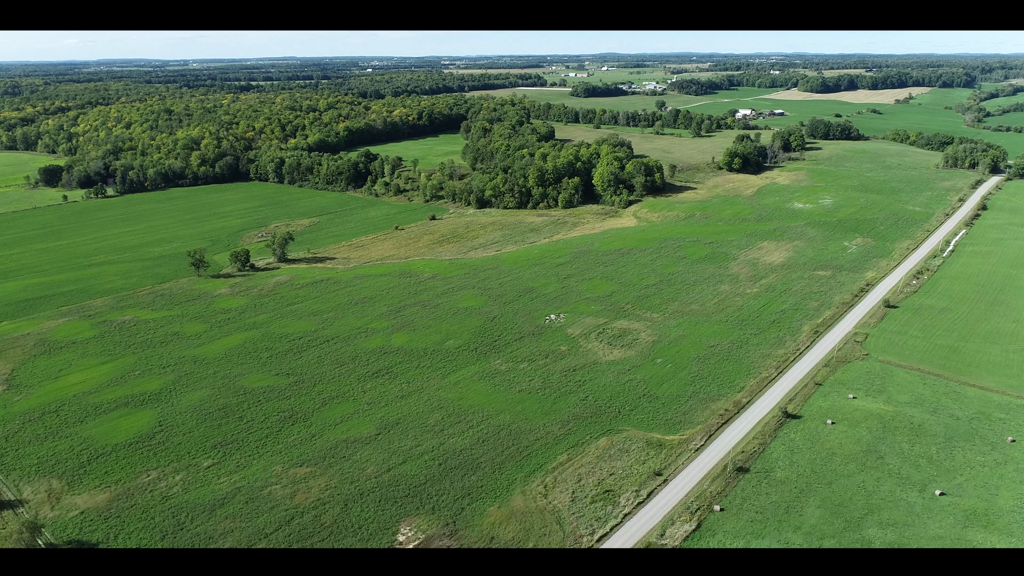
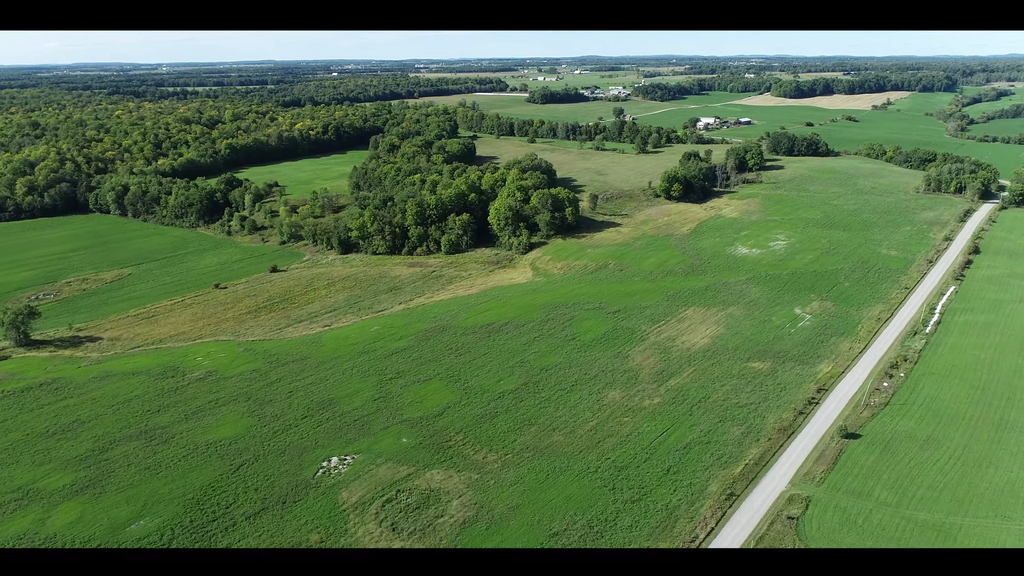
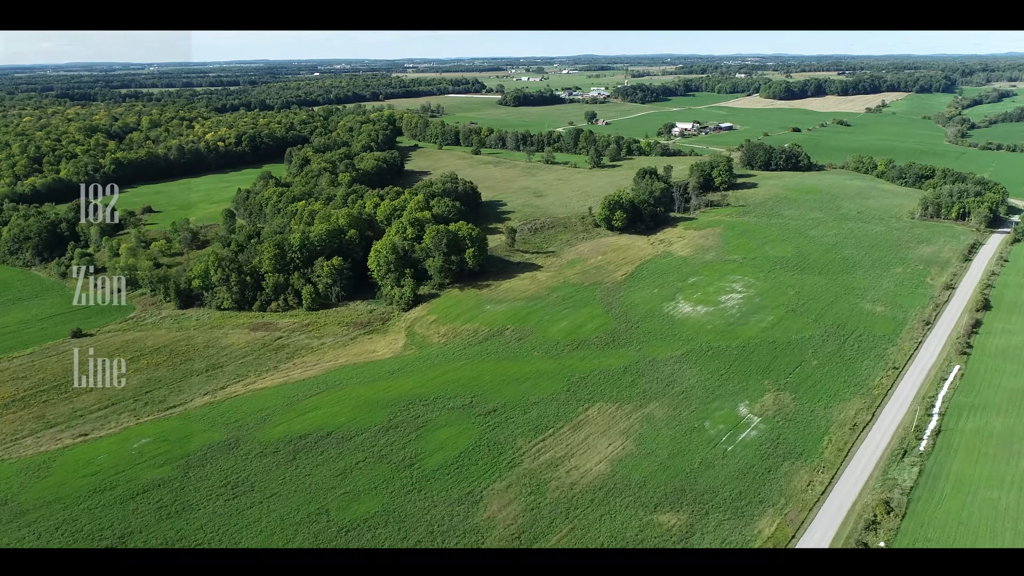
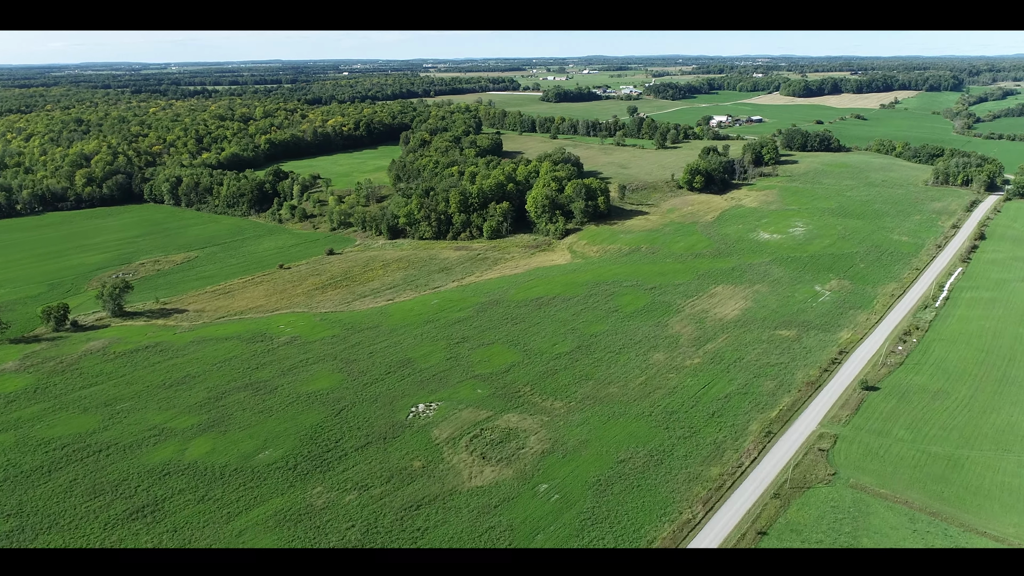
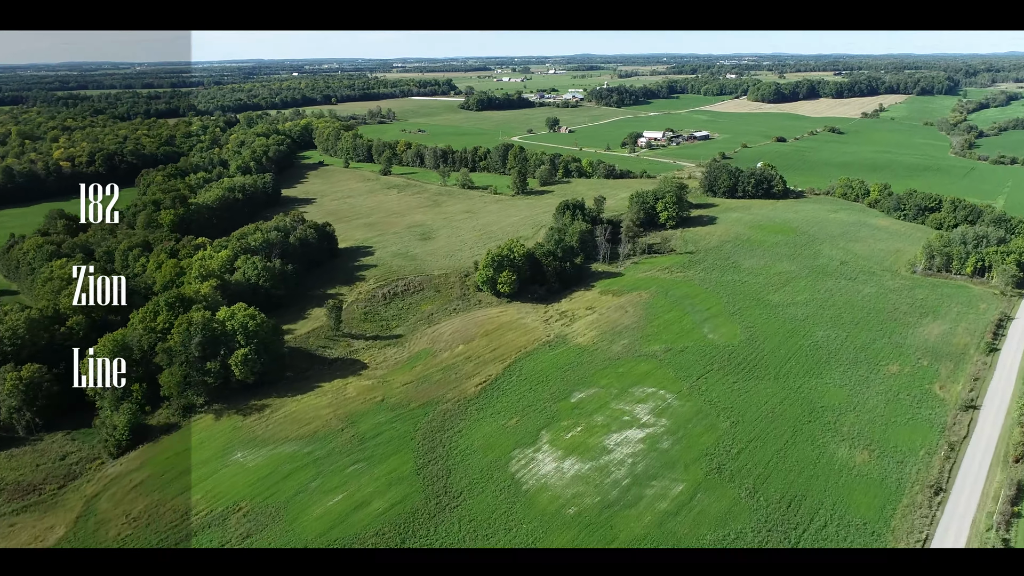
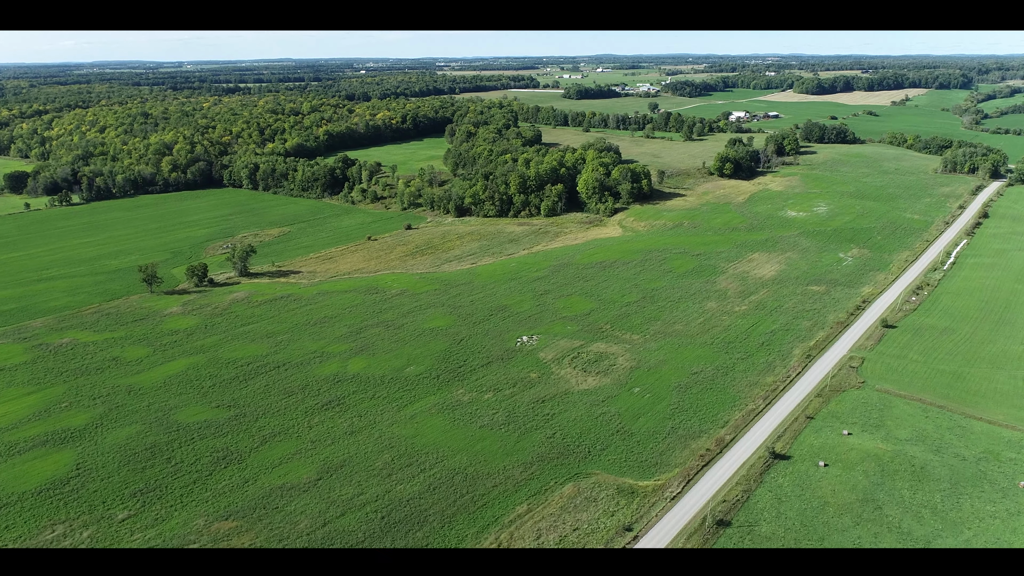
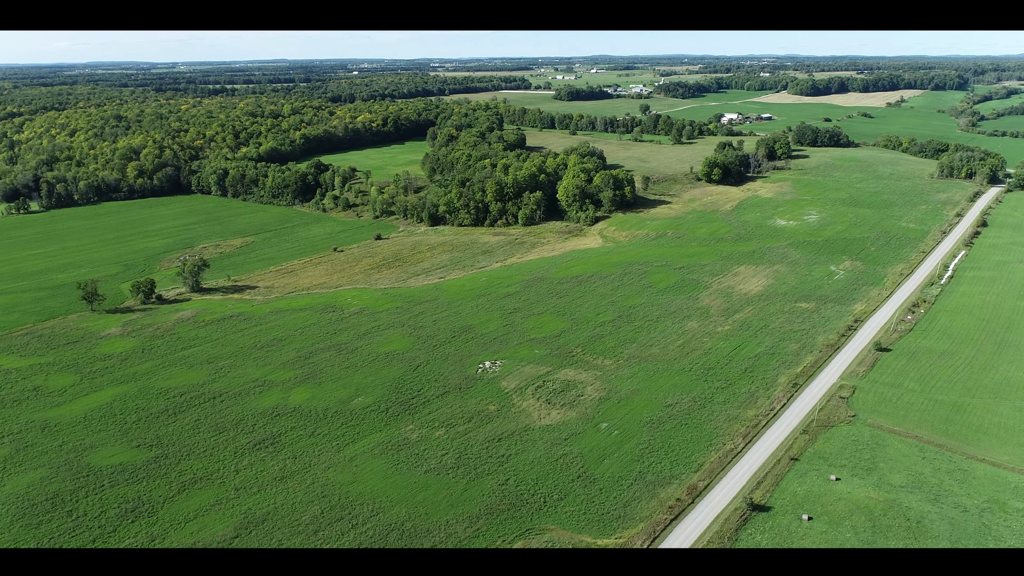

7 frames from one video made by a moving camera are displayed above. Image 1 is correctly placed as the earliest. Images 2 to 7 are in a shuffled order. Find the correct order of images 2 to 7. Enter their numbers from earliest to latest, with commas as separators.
6, 7, 4, 2, 3, 5
